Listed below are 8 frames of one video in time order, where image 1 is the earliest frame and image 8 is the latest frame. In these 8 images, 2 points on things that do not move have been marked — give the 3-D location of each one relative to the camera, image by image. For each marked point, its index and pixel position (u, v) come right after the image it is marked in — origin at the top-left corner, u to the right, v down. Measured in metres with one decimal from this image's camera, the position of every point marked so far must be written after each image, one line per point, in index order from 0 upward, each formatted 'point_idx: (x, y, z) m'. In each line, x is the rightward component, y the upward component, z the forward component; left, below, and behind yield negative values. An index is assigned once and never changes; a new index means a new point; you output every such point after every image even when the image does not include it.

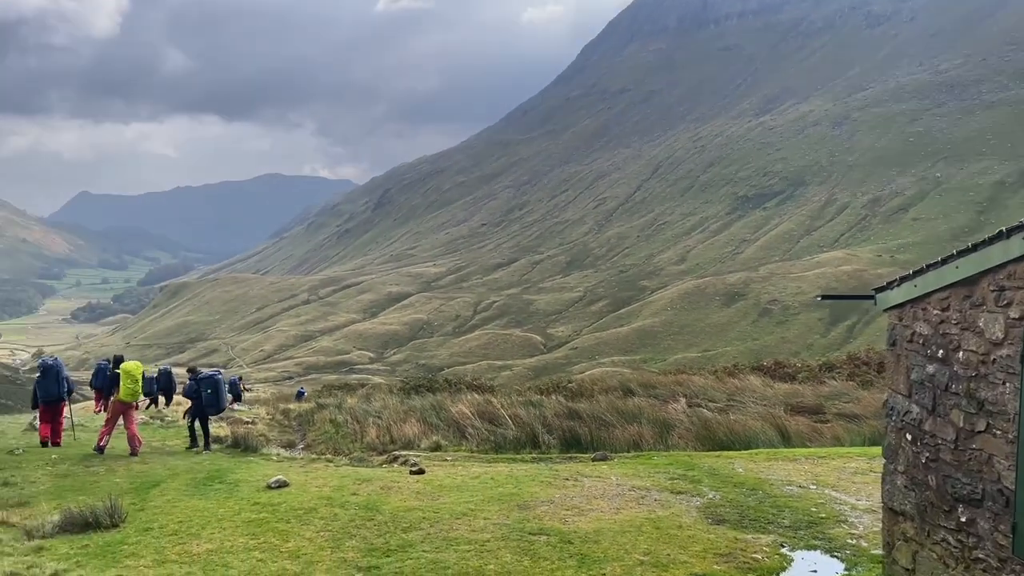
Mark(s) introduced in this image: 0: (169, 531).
0: (-4.0, -2.8, +9.7) m
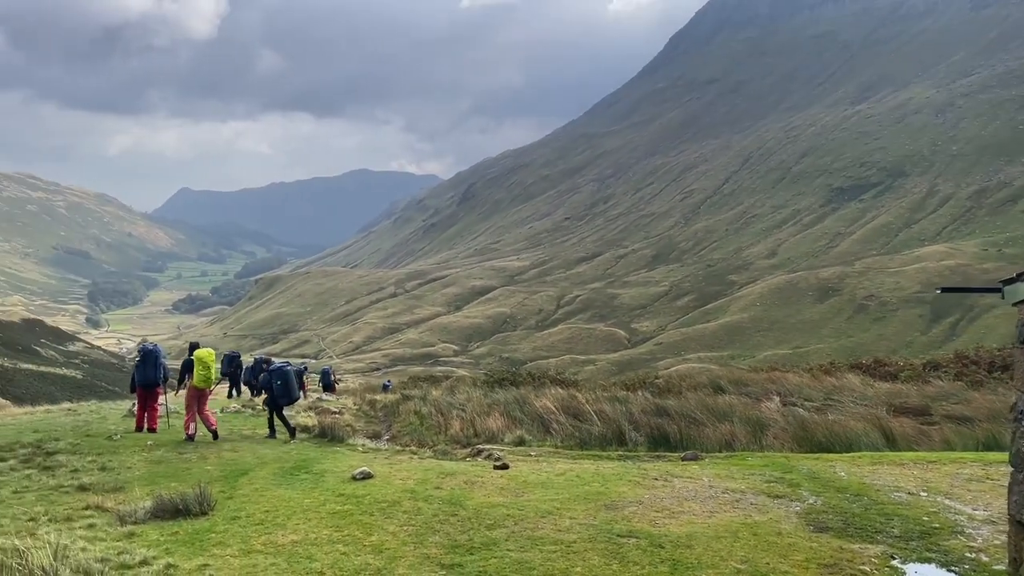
0: (-3.0, -2.7, +9.7) m
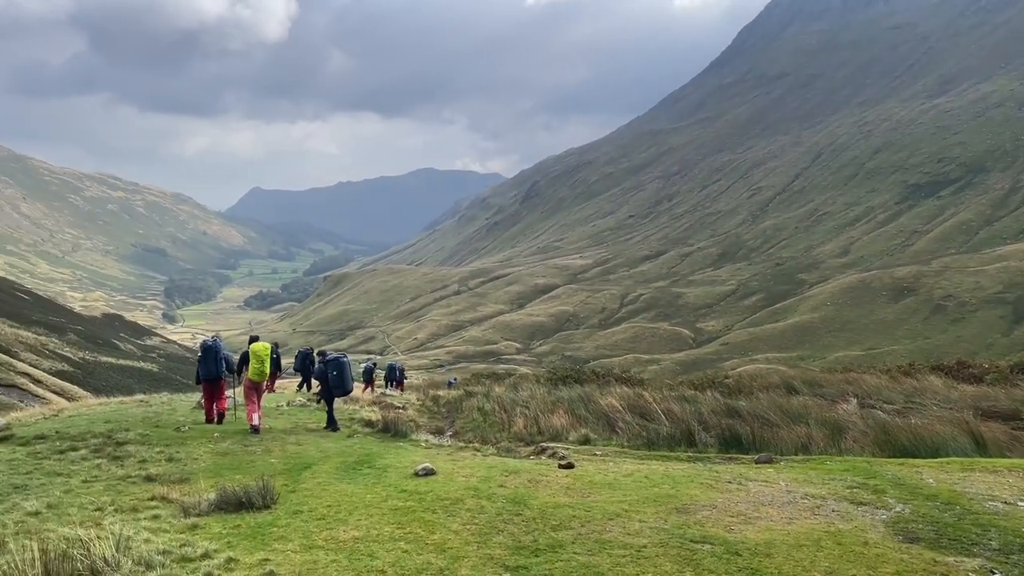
0: (-2.2, -2.6, +9.6) m
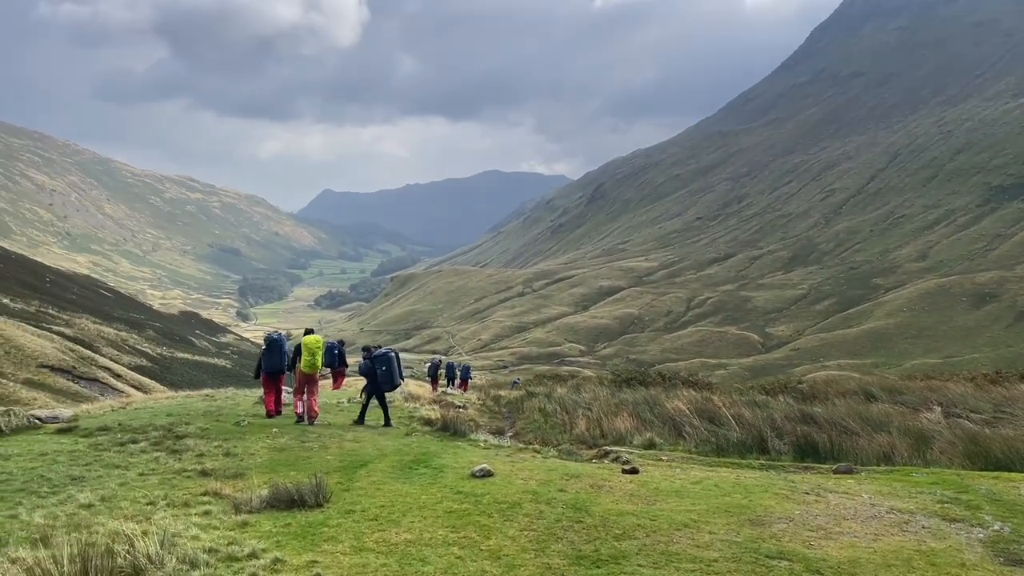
0: (-1.6, -2.5, +9.2) m
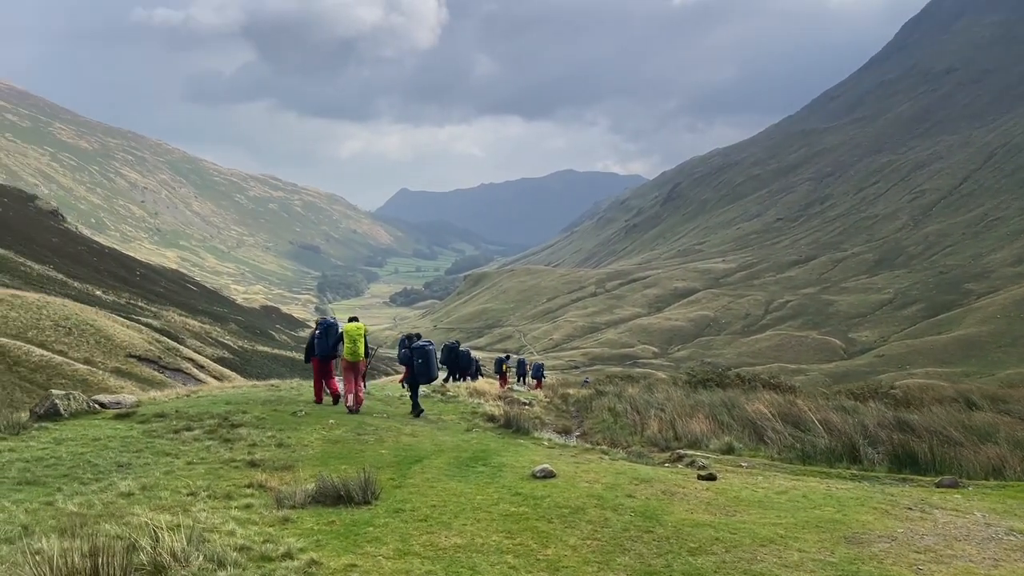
0: (-1.0, -2.3, +8.5) m
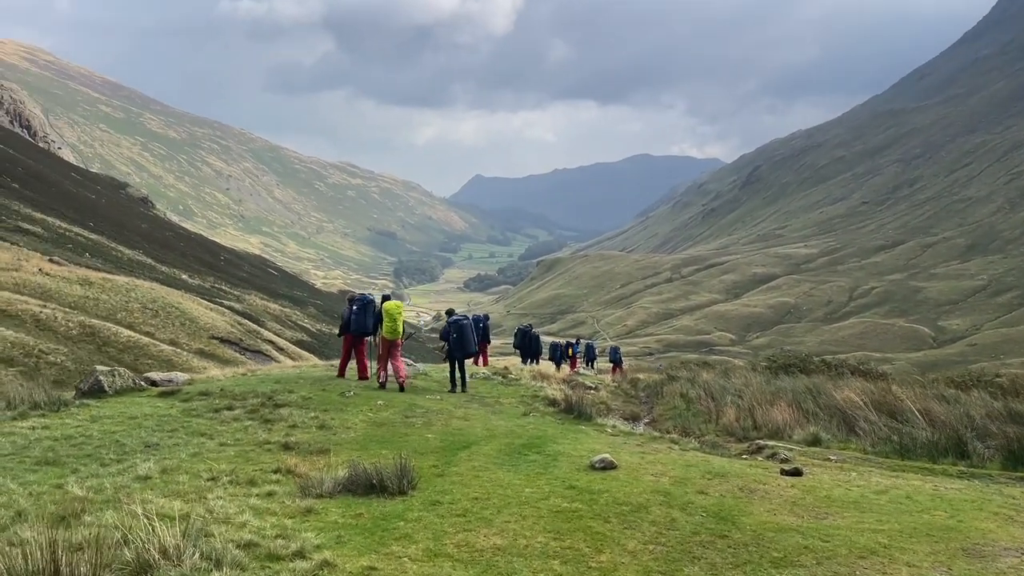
0: (-0.5, -2.0, +7.5) m
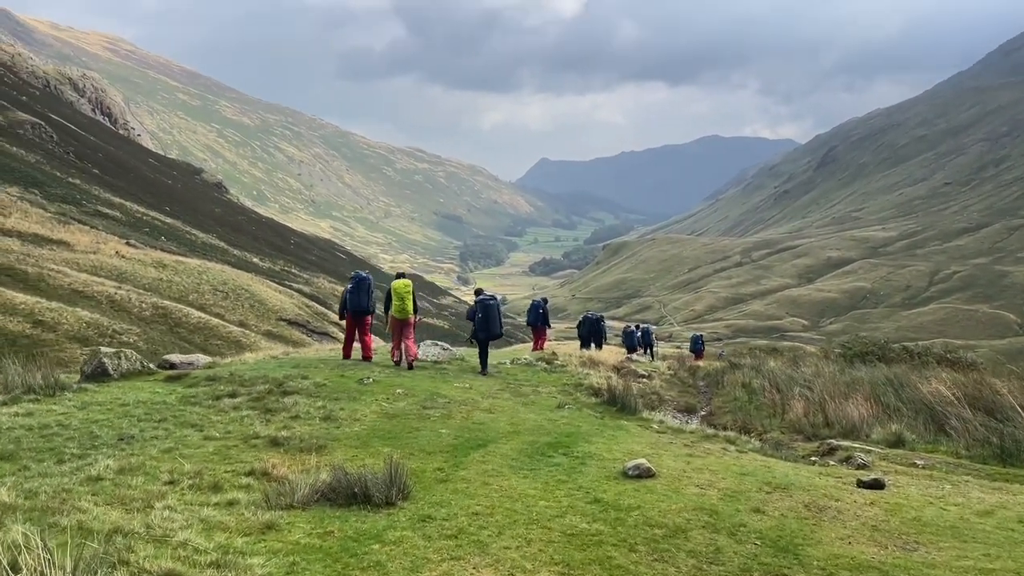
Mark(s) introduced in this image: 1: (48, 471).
0: (-0.5, -1.8, +6.1) m
1: (-4.0, -1.6, +7.2) m
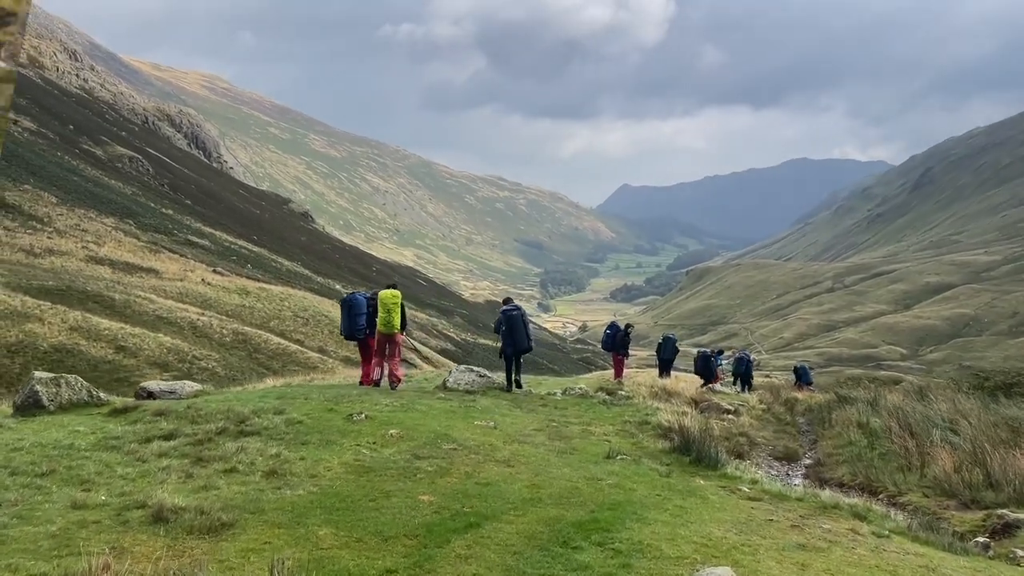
0: (-0.7, -1.6, +3.1) m
1: (-4.0, -1.5, +4.5) m
